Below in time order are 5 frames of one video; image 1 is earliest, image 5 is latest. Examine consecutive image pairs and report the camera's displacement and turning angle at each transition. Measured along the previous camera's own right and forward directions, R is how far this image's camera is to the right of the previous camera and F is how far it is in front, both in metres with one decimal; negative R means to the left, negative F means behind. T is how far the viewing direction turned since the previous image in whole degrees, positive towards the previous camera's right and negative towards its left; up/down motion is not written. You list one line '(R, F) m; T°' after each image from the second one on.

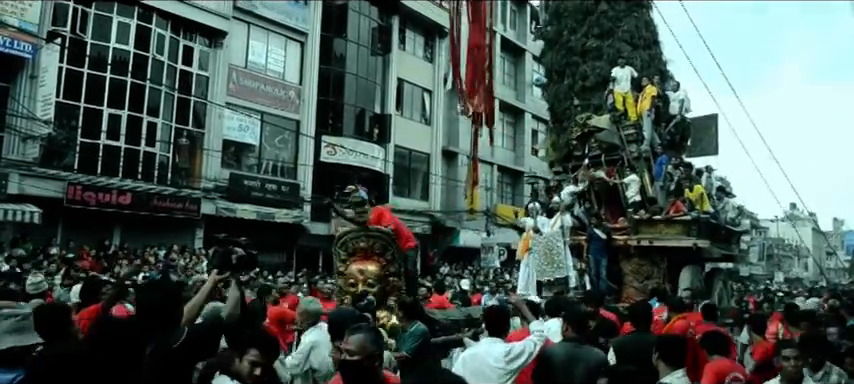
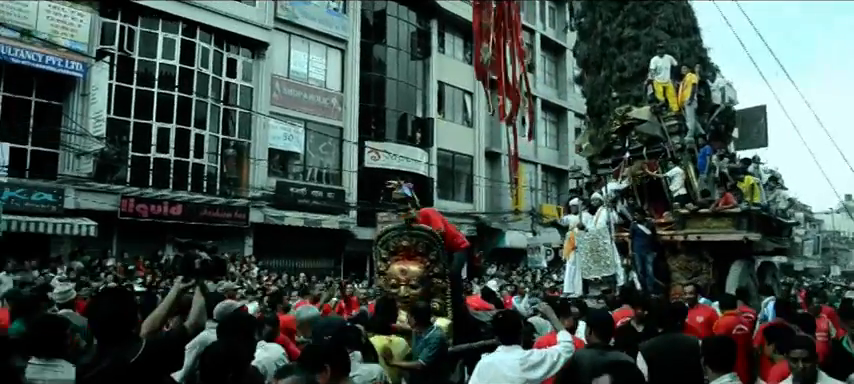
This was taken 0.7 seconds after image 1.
(+0.1, +0.2) m; -3°
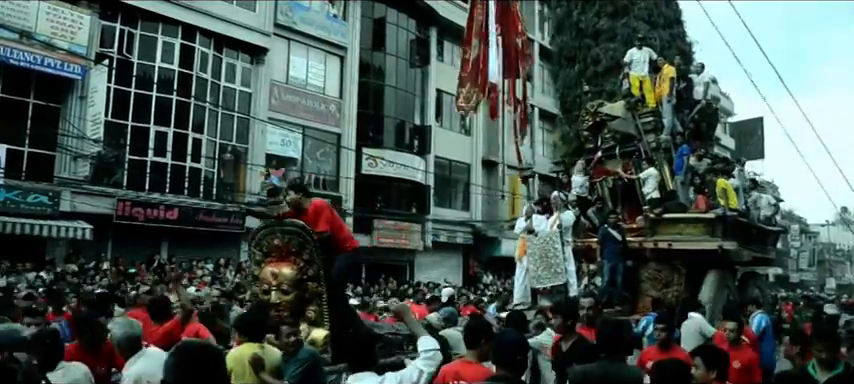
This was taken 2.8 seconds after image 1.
(+0.5, +0.7) m; 0°
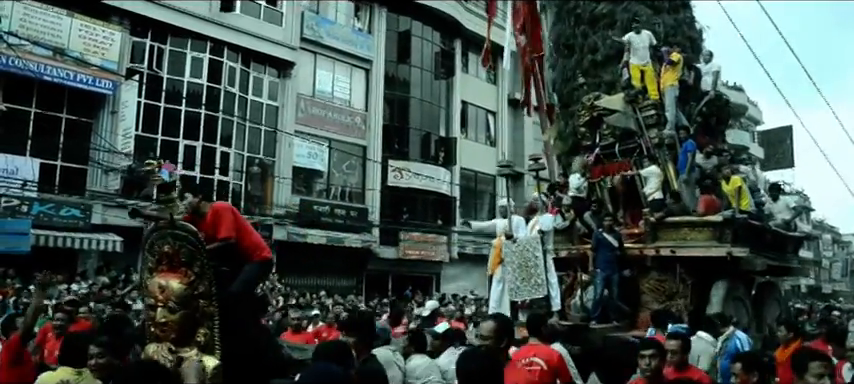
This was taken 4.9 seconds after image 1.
(+0.4, +0.7) m; -2°
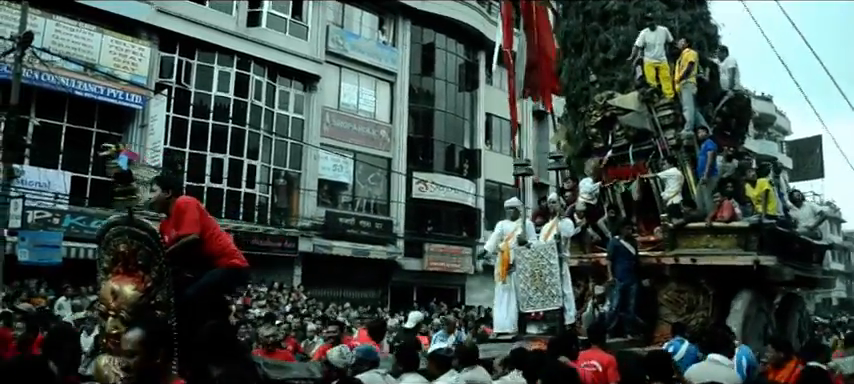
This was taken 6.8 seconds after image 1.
(+0.2, +0.3) m; -2°
